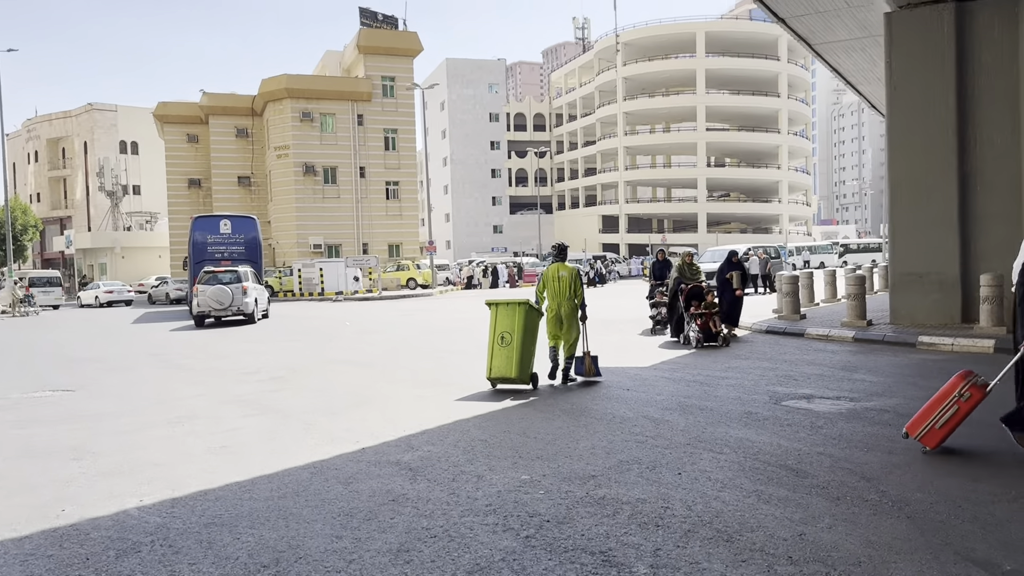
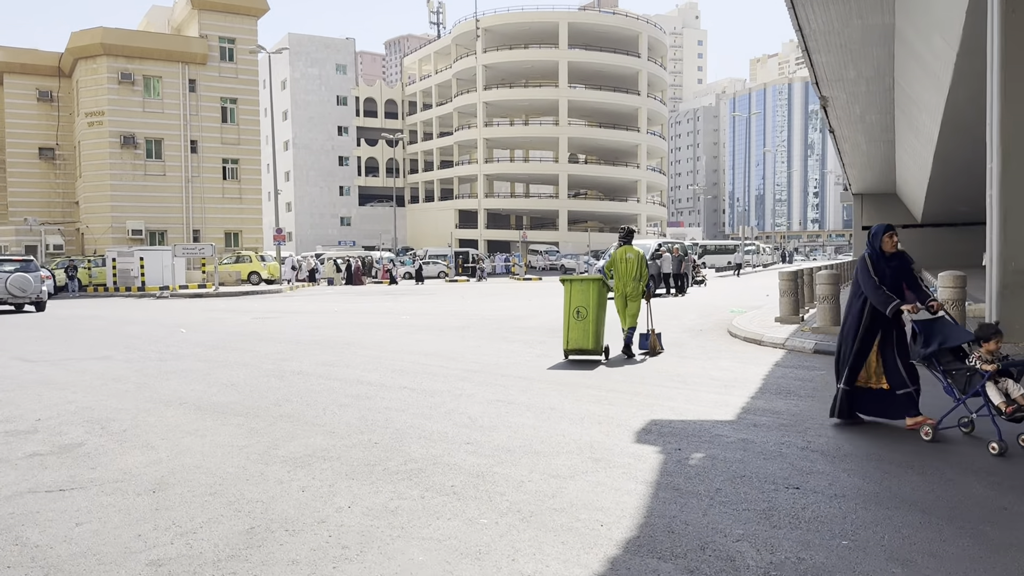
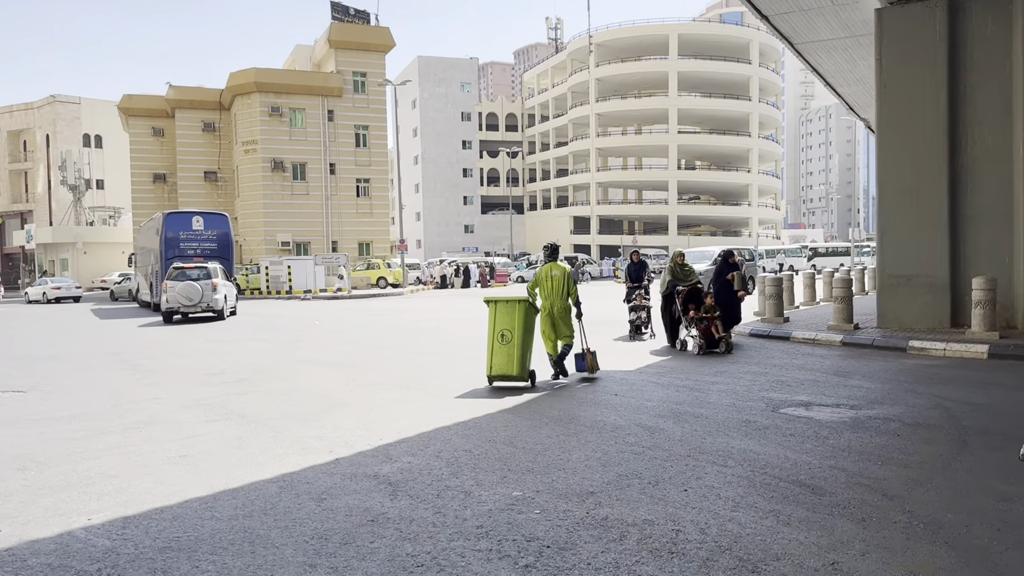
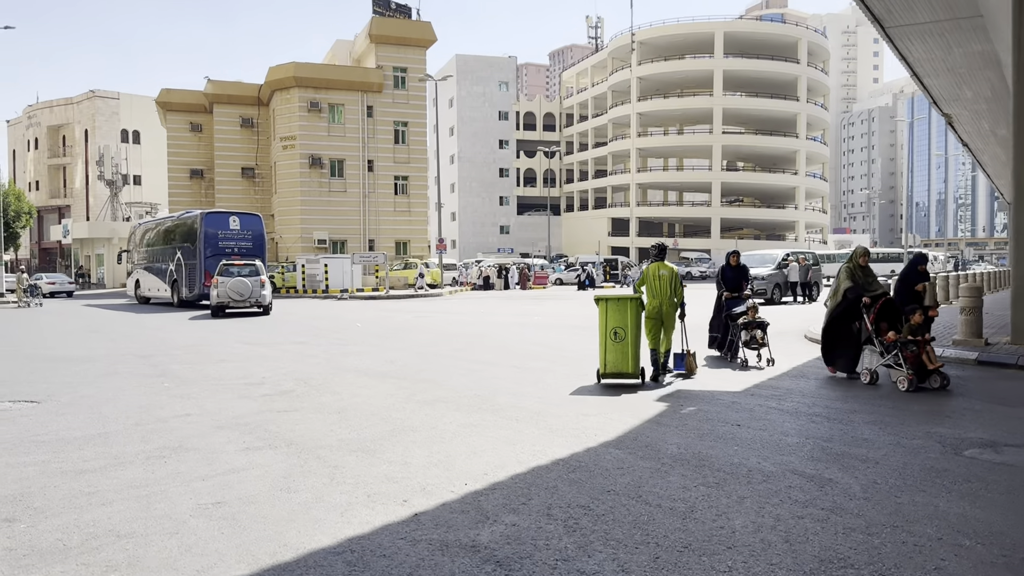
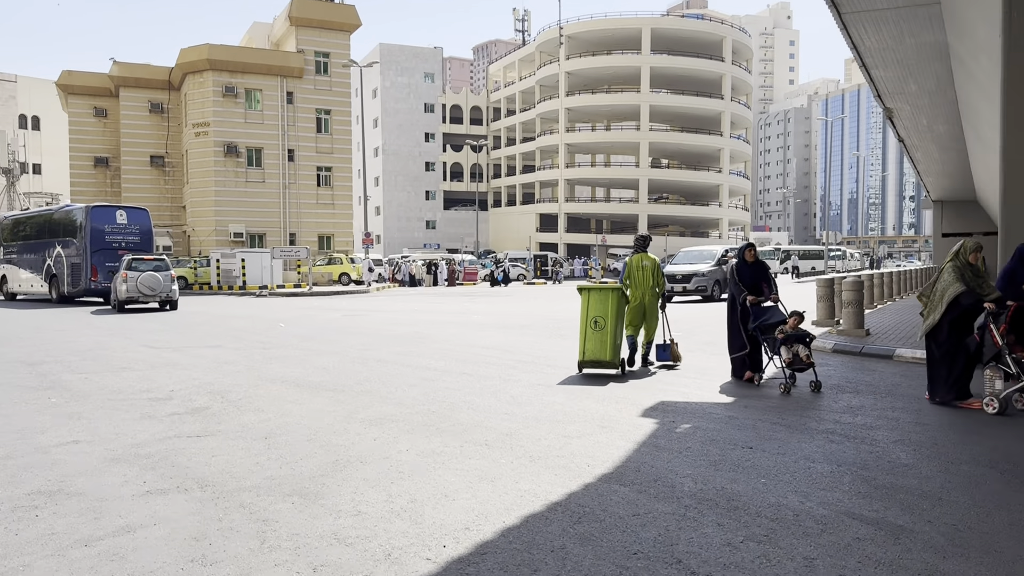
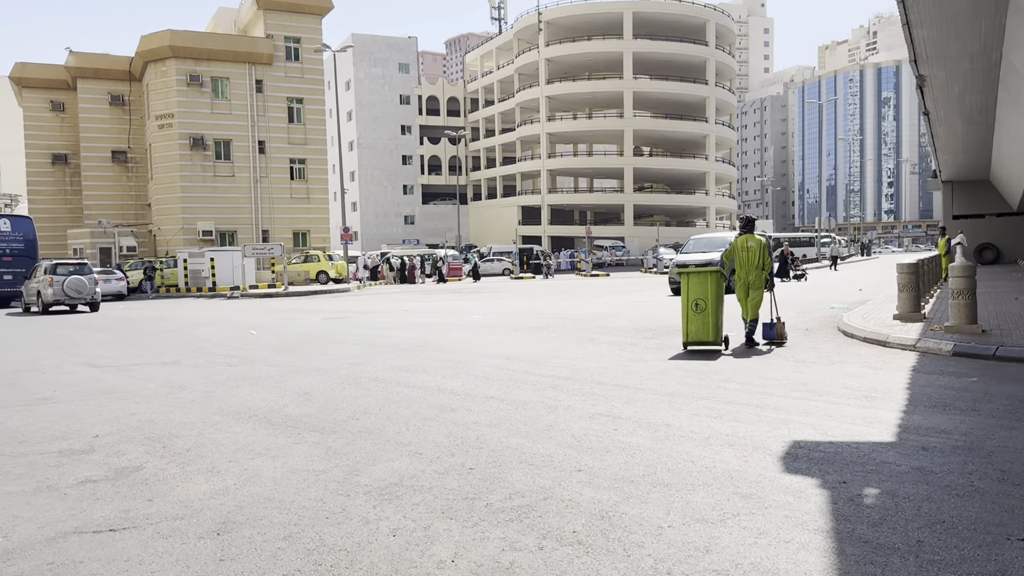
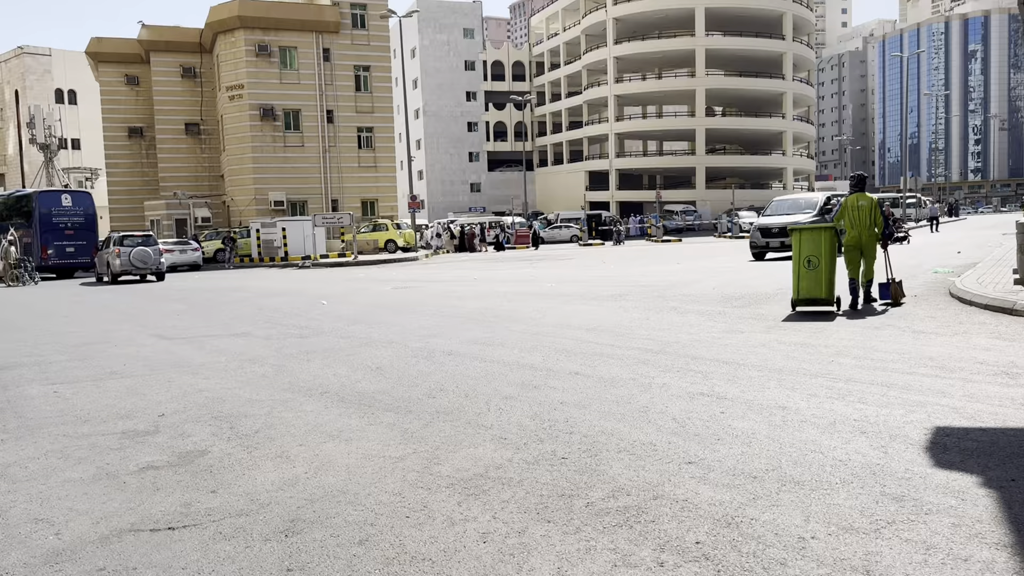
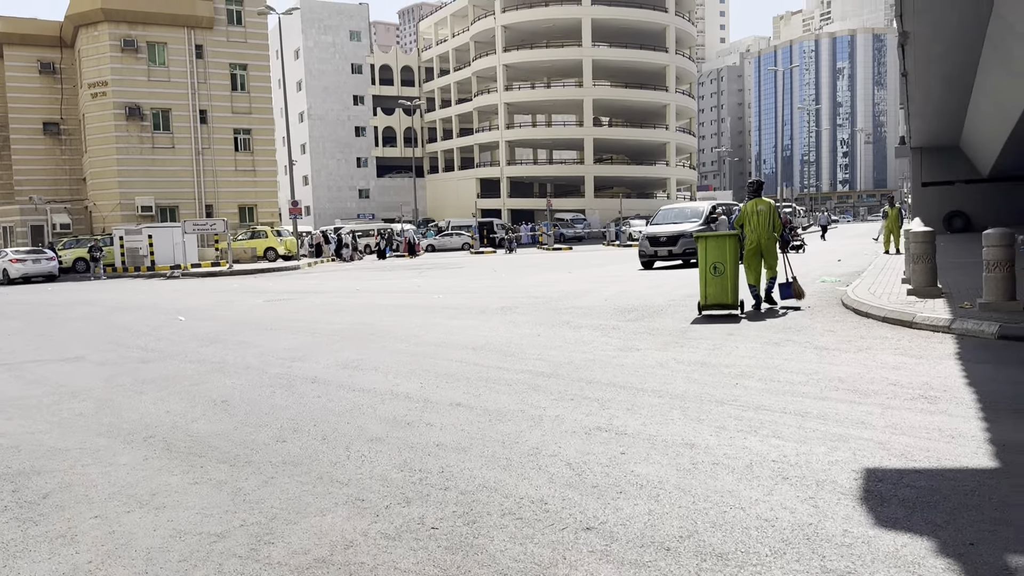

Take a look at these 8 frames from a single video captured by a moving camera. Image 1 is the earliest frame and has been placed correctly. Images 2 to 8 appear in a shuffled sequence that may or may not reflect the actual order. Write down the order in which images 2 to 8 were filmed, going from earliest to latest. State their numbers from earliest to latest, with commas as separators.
3, 4, 5, 2, 6, 7, 8
